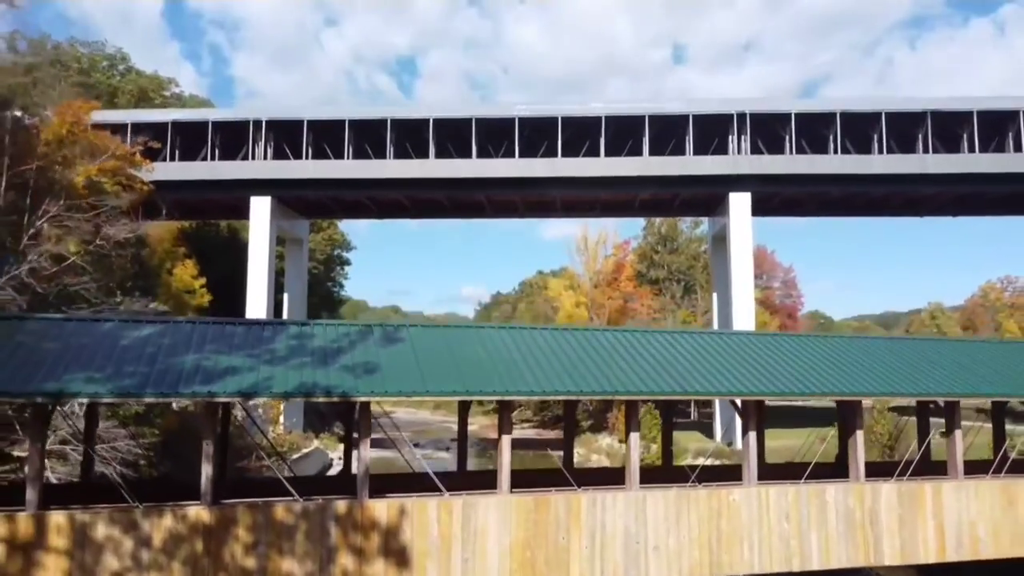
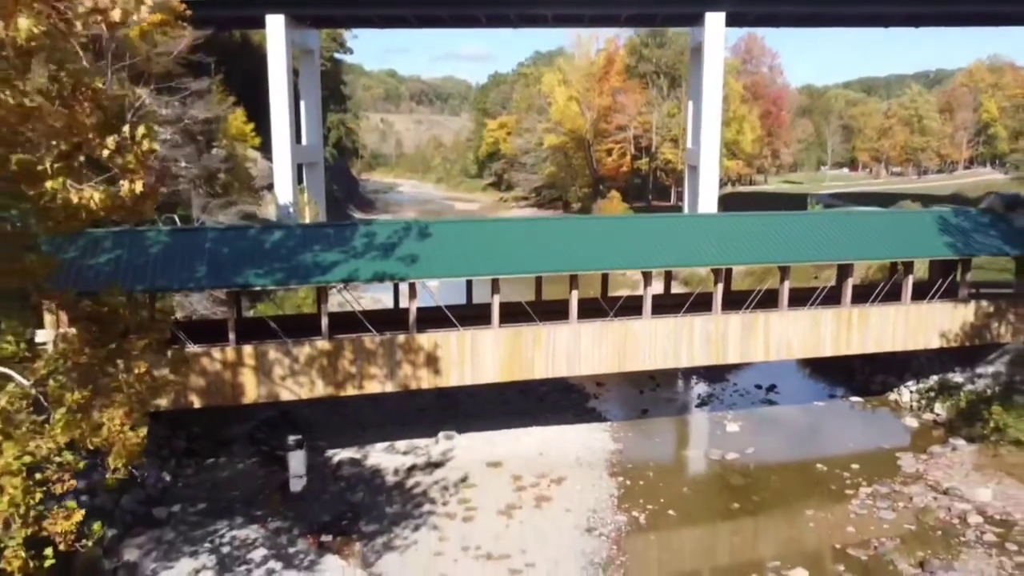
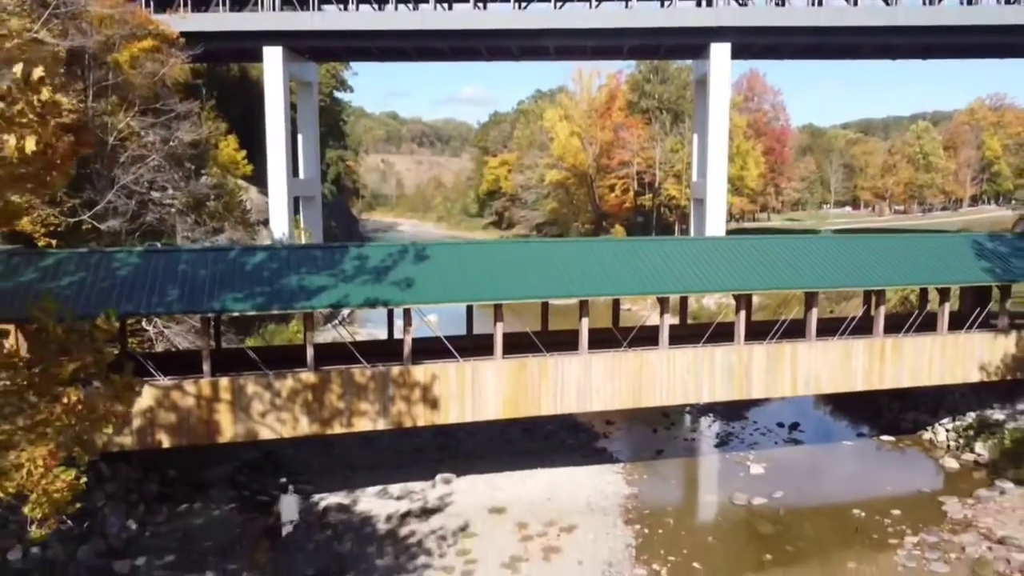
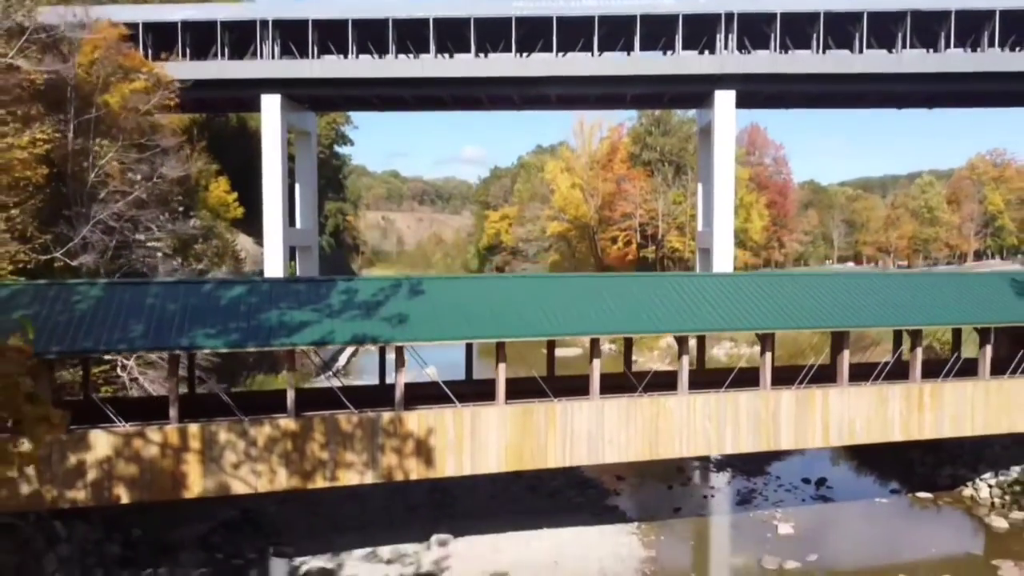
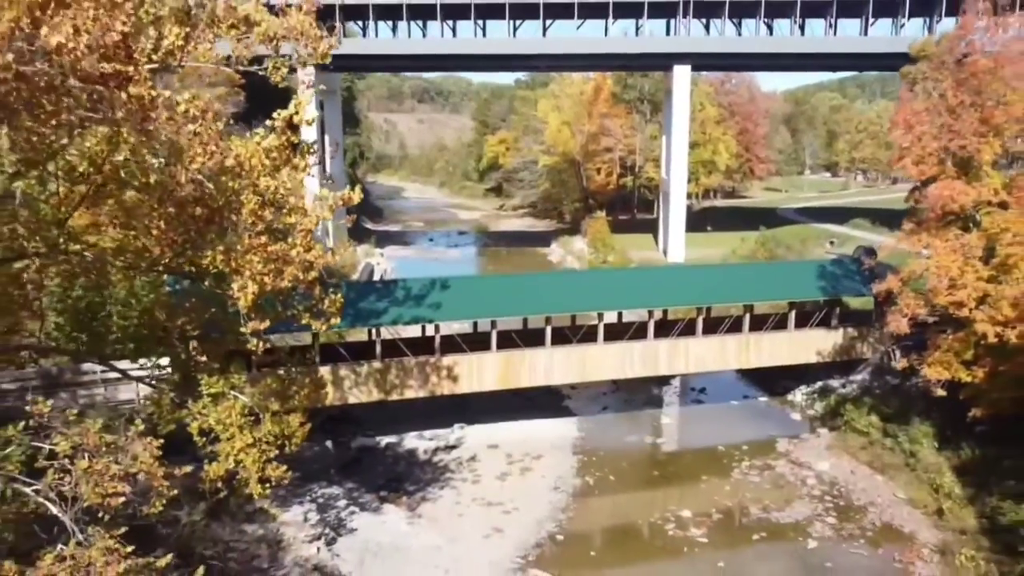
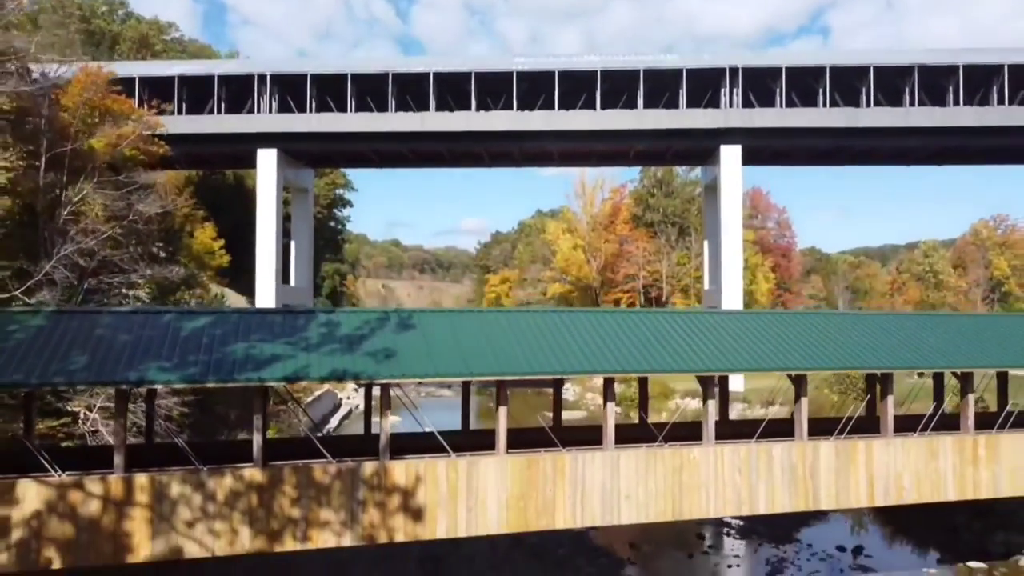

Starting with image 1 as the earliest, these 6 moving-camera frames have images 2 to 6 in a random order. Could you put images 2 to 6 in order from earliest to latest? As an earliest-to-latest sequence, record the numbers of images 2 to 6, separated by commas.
6, 4, 3, 2, 5
